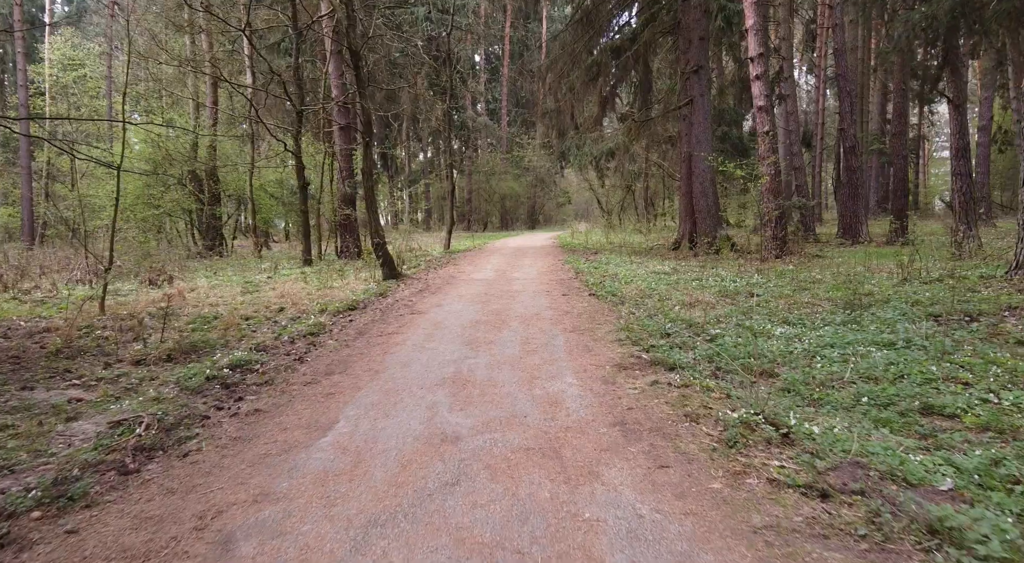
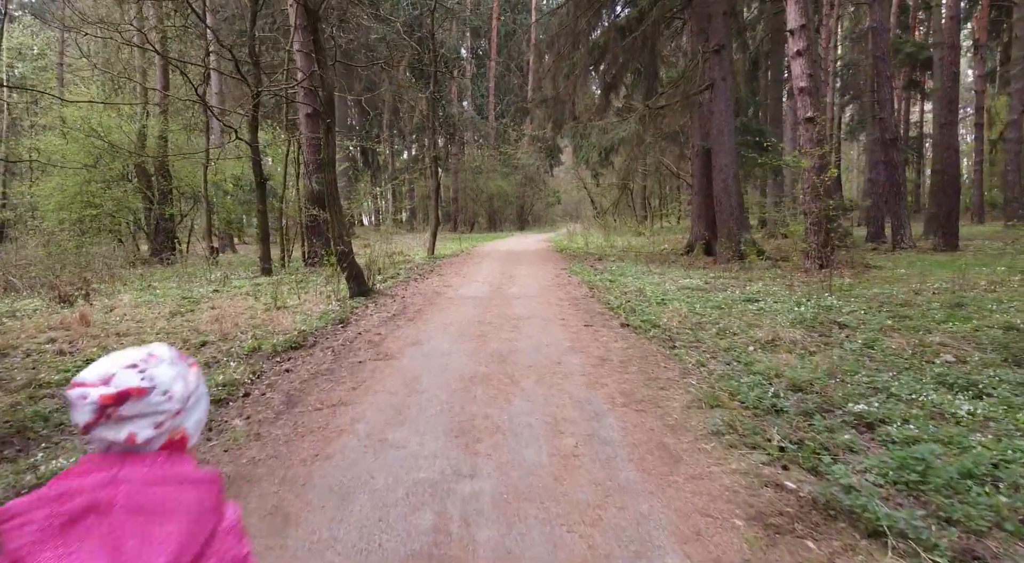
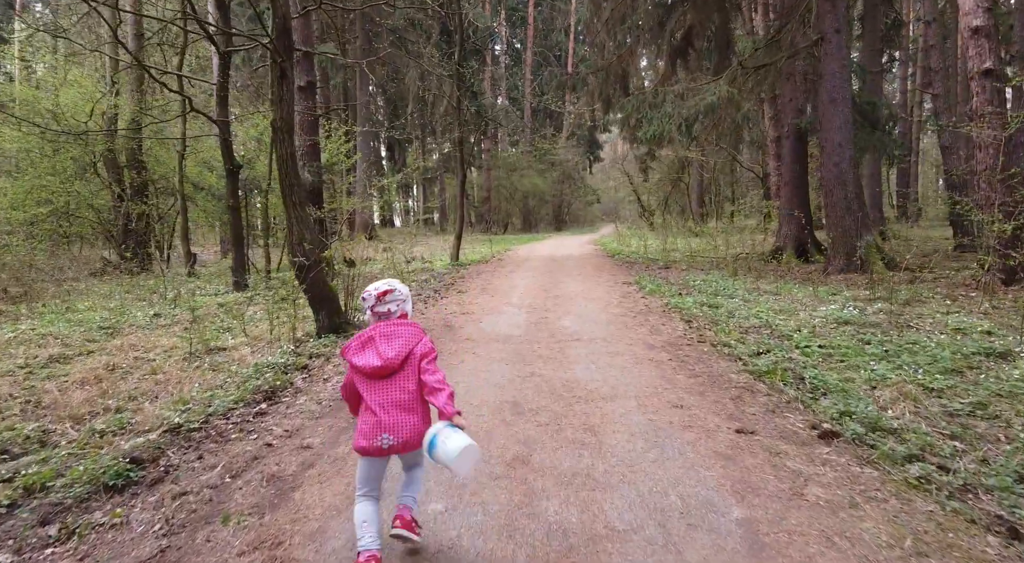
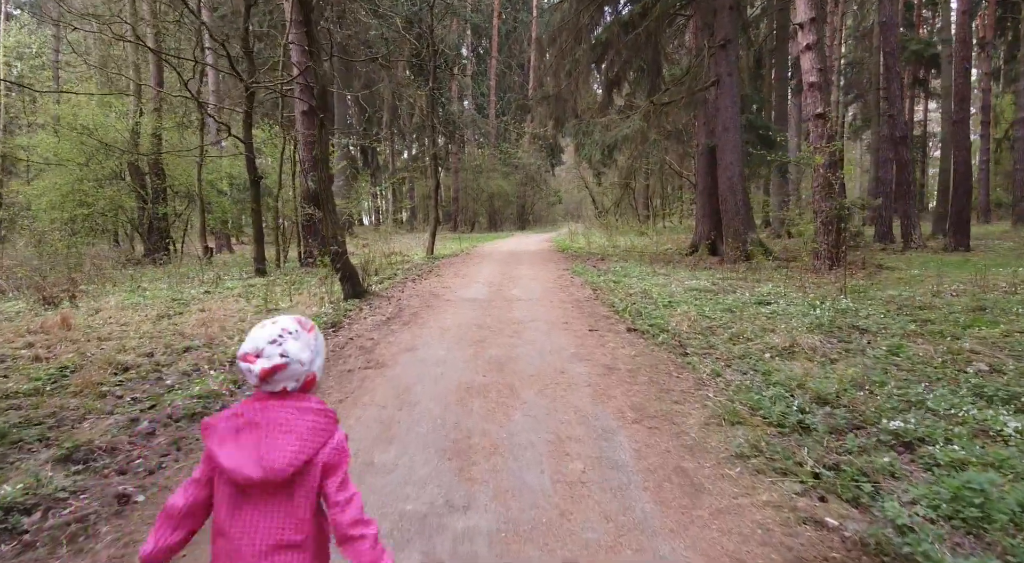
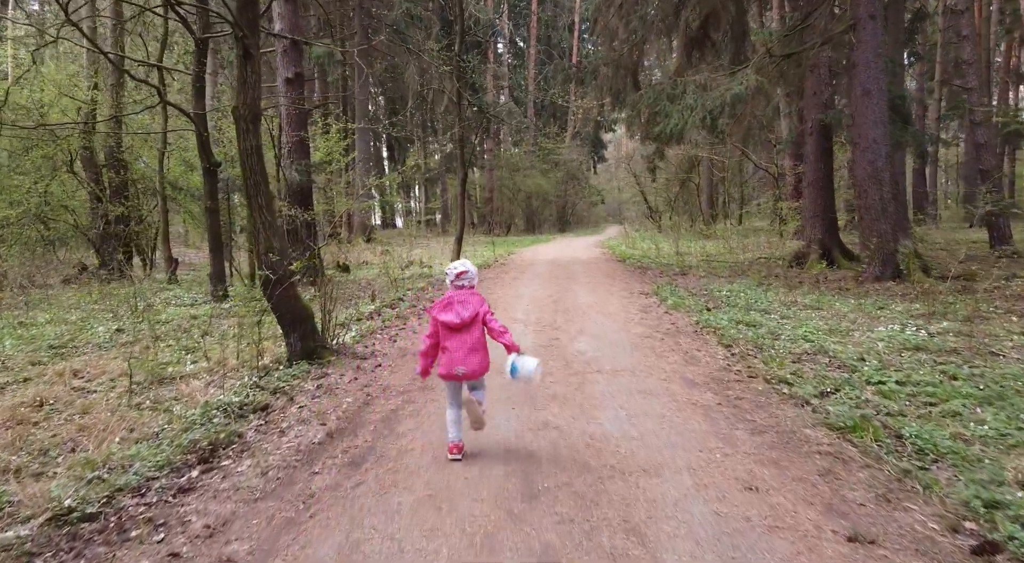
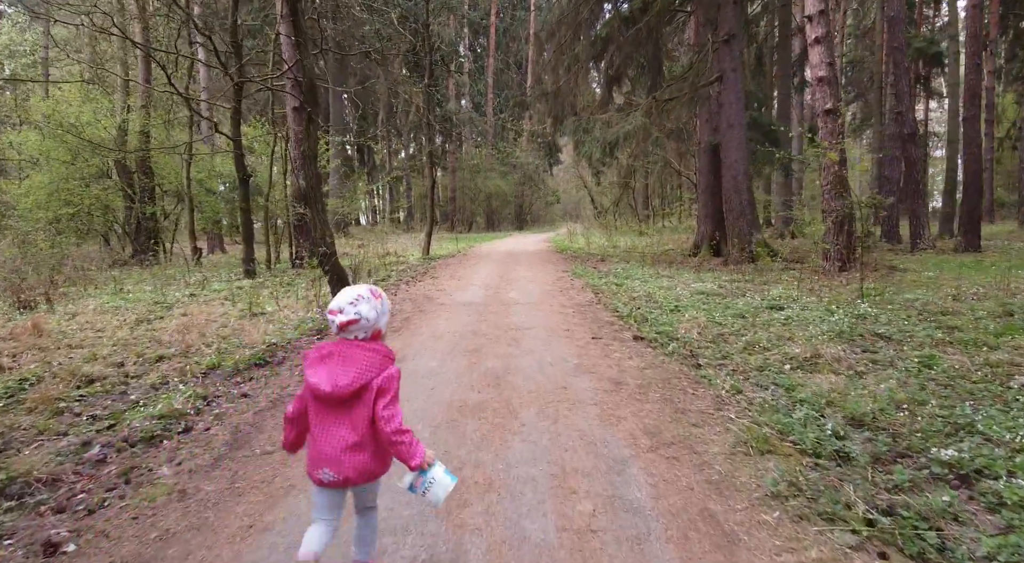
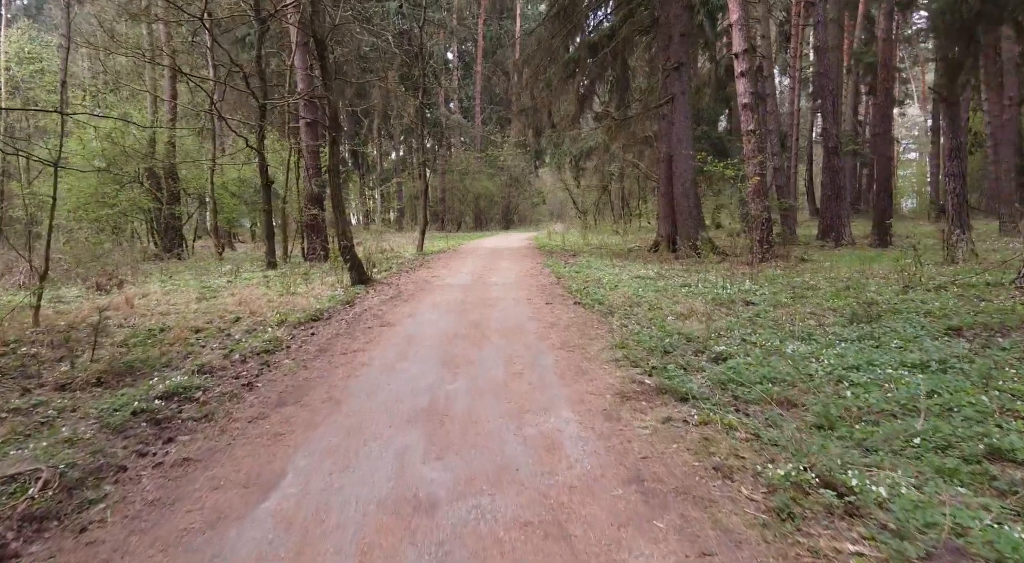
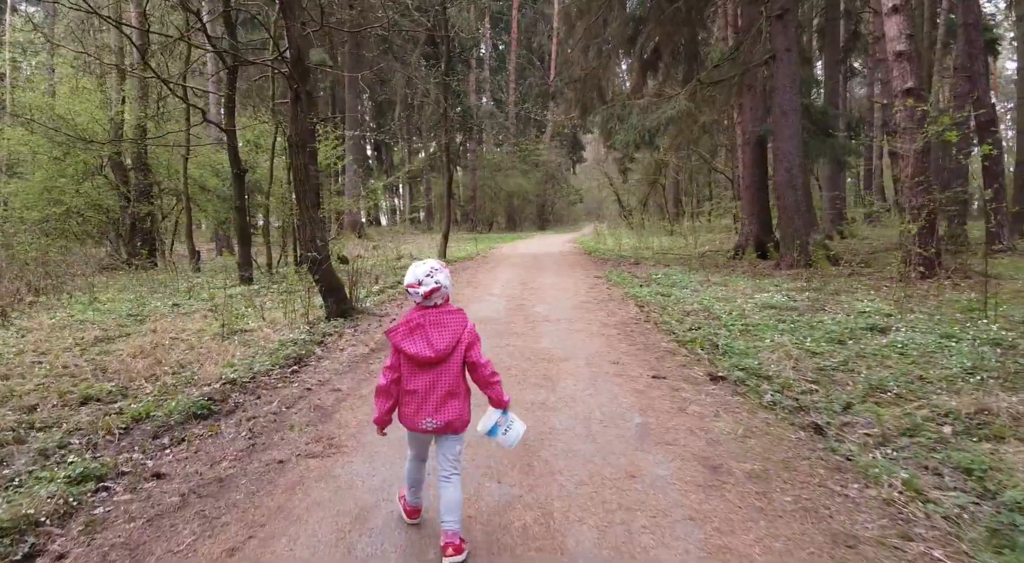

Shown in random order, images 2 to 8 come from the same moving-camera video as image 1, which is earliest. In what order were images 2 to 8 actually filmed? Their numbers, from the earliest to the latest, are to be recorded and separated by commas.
7, 2, 4, 6, 8, 3, 5
